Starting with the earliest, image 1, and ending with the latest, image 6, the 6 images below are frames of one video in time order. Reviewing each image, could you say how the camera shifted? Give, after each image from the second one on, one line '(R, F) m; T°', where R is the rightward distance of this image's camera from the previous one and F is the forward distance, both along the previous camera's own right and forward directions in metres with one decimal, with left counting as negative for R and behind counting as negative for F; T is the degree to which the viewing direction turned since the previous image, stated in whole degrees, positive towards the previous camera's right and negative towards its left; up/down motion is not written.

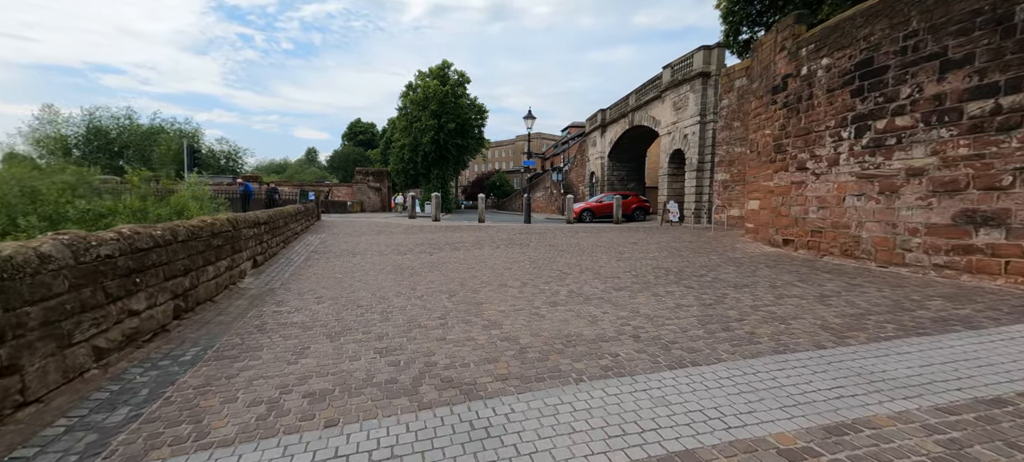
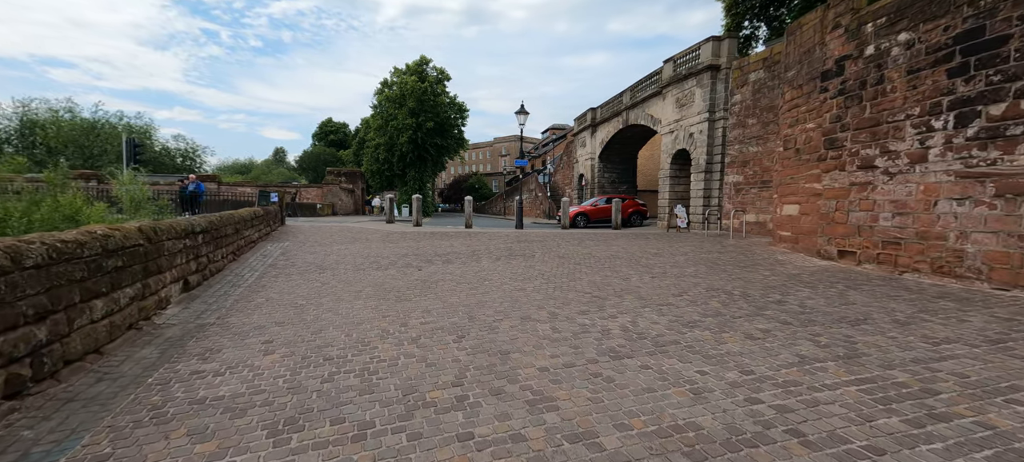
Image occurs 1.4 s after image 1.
(-0.6, +1.8) m; +3°
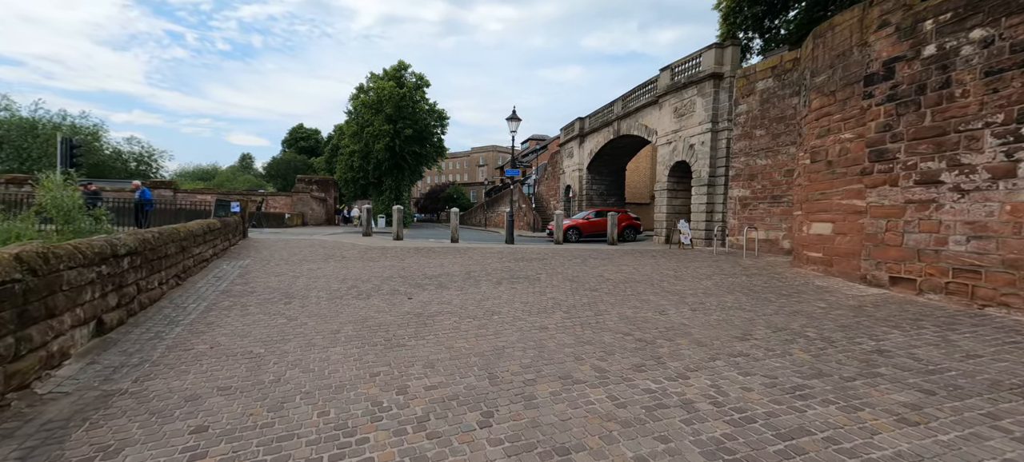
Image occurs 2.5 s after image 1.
(-0.5, +1.3) m; +3°
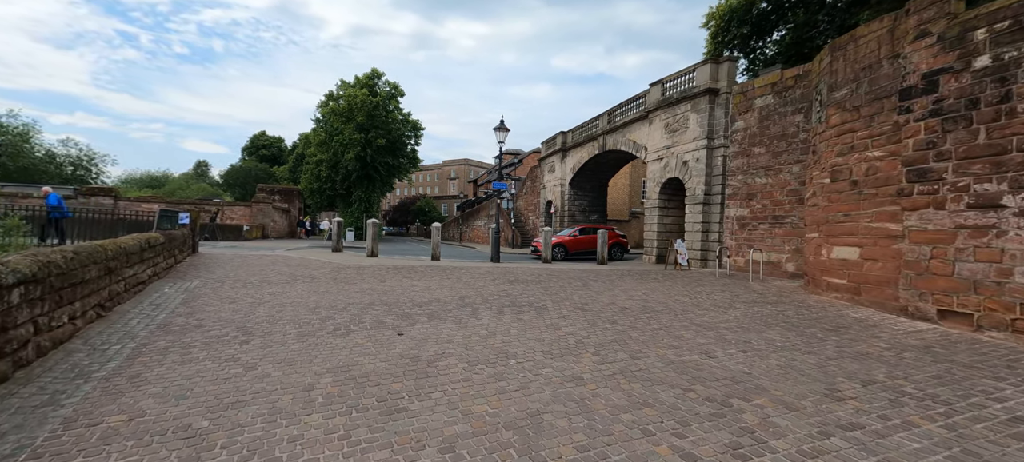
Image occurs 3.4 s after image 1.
(-0.6, +1.1) m; +4°
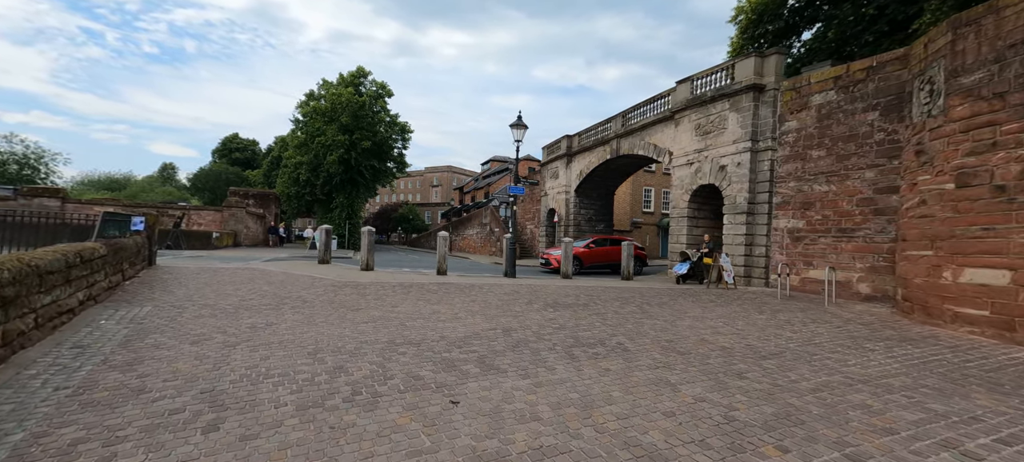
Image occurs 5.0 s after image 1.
(-1.2, +1.9) m; +3°
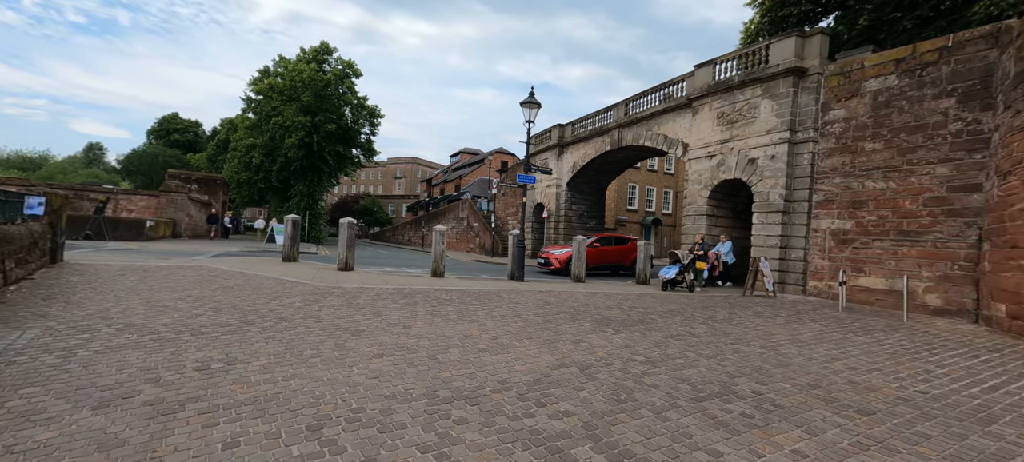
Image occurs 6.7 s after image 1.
(-1.3, +2.0) m; +5°
